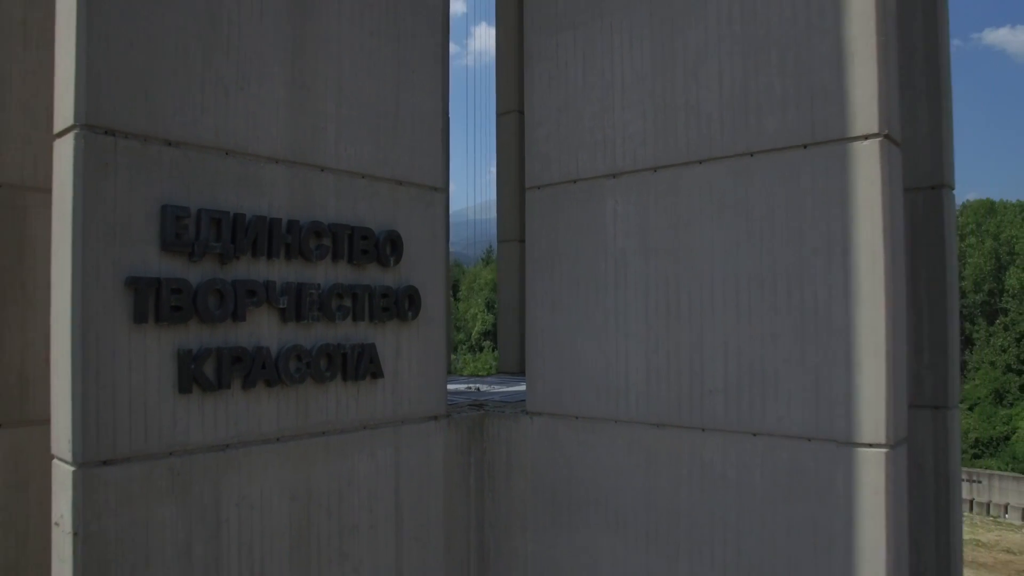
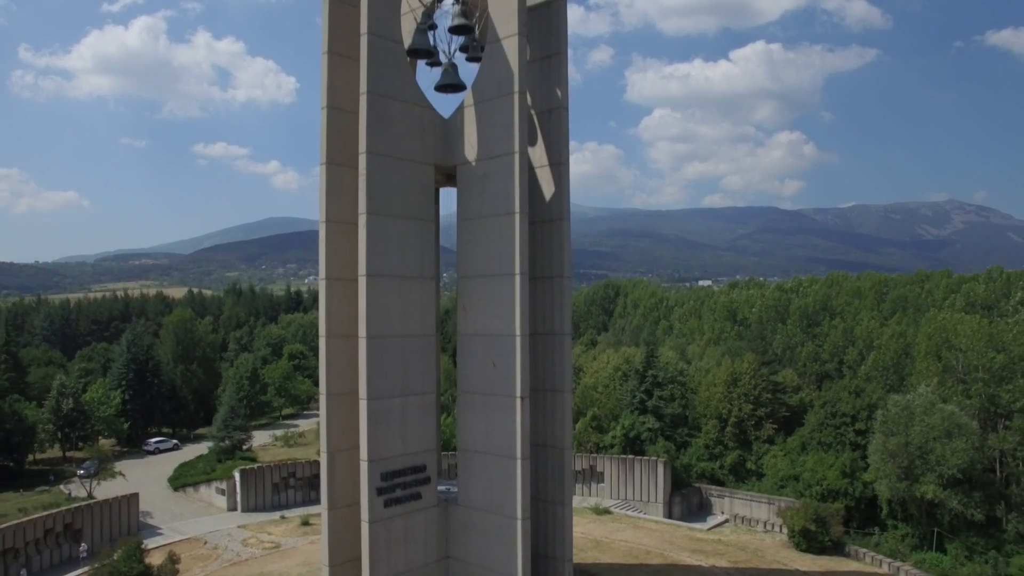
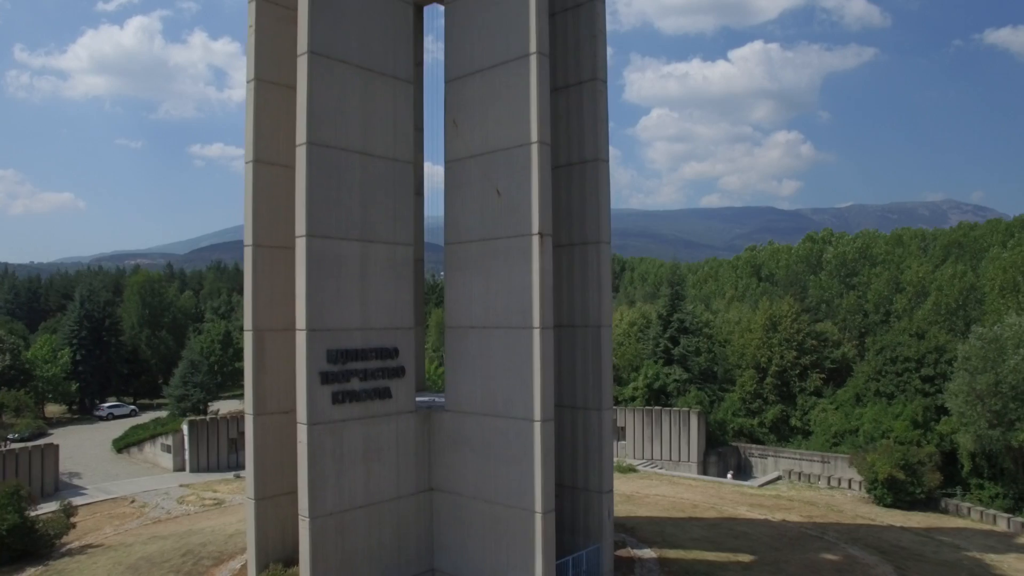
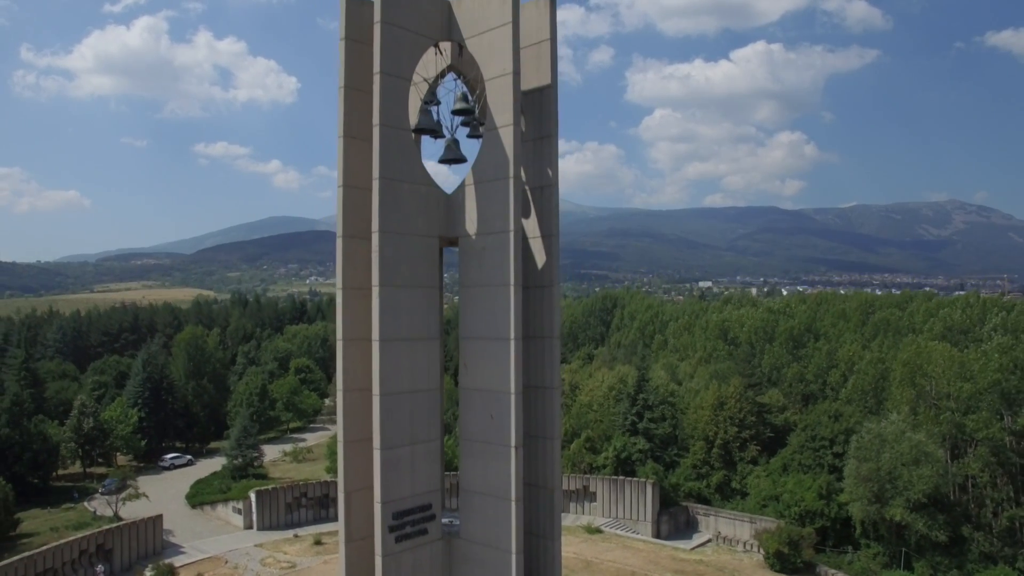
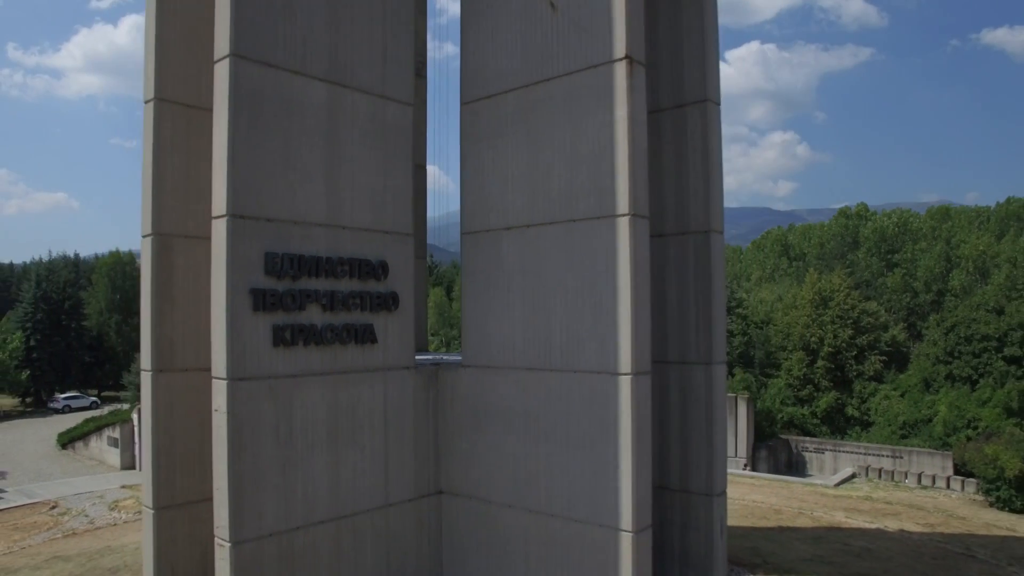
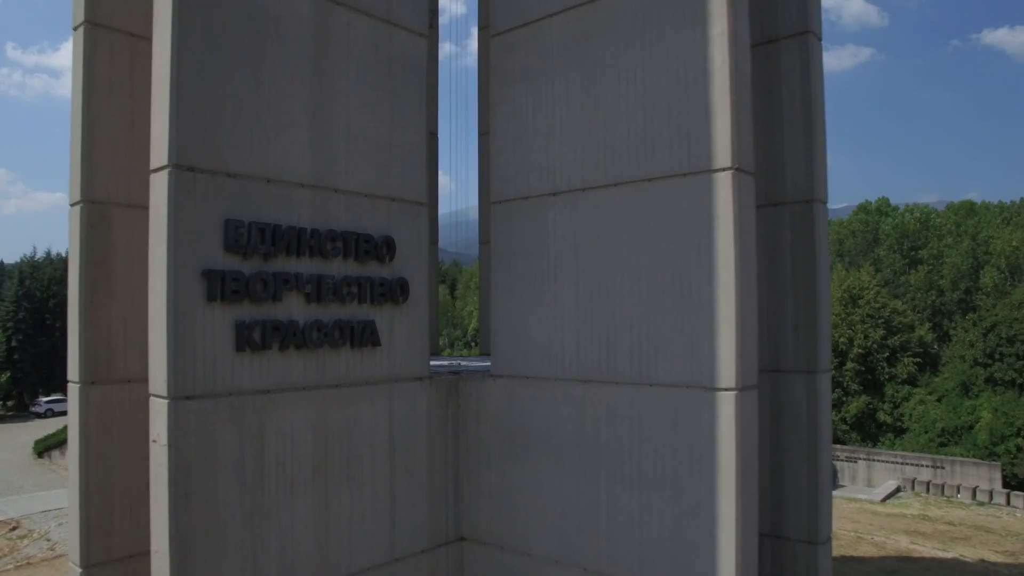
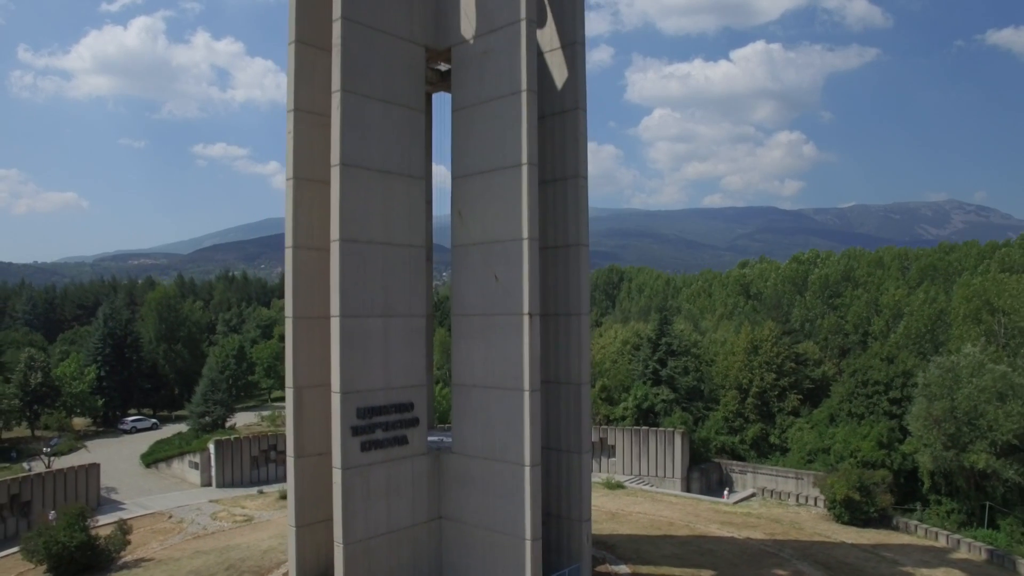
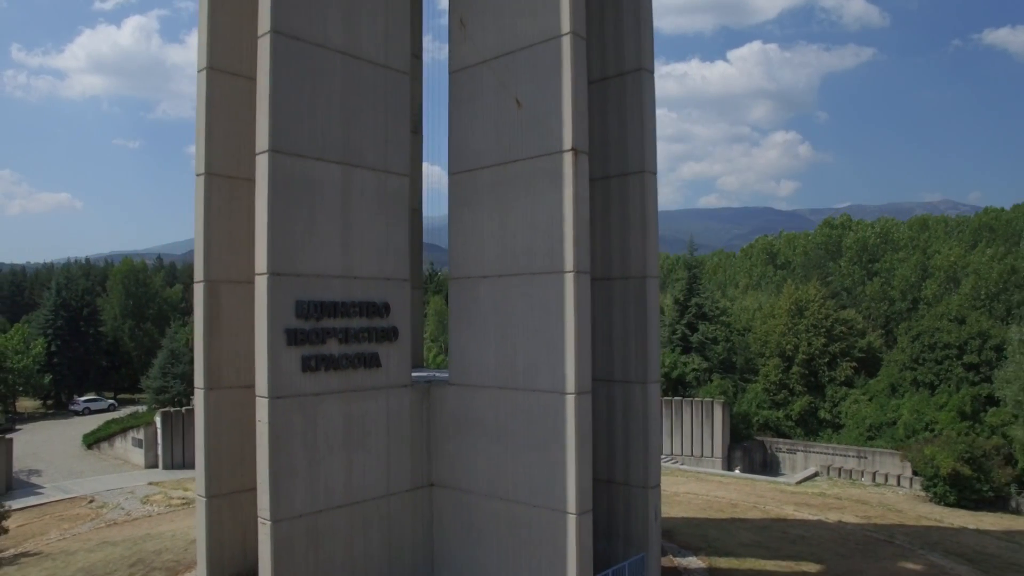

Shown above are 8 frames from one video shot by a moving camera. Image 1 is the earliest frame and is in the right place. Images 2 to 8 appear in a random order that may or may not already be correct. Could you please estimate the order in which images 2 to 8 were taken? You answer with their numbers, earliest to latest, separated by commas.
6, 5, 8, 3, 7, 2, 4
